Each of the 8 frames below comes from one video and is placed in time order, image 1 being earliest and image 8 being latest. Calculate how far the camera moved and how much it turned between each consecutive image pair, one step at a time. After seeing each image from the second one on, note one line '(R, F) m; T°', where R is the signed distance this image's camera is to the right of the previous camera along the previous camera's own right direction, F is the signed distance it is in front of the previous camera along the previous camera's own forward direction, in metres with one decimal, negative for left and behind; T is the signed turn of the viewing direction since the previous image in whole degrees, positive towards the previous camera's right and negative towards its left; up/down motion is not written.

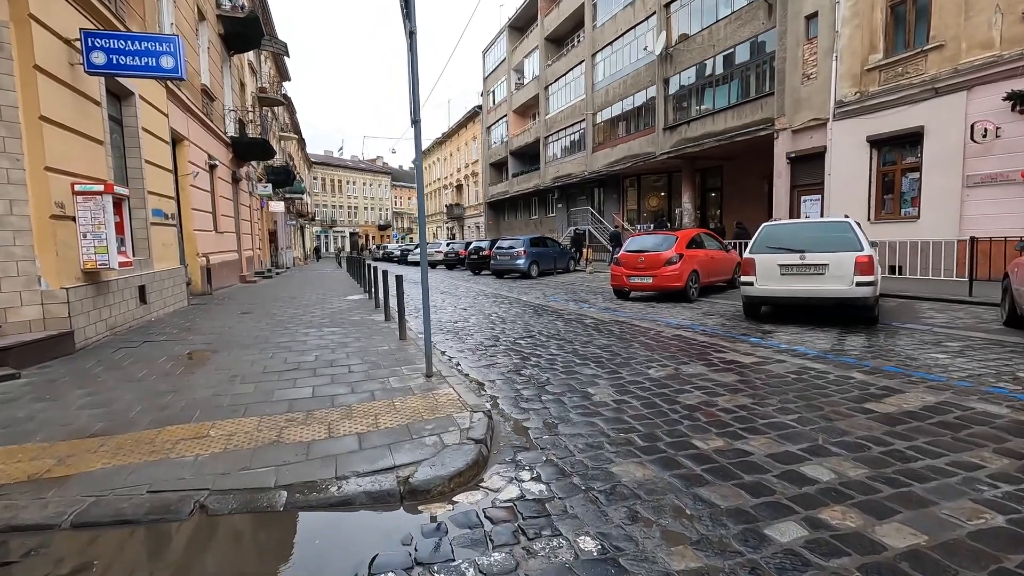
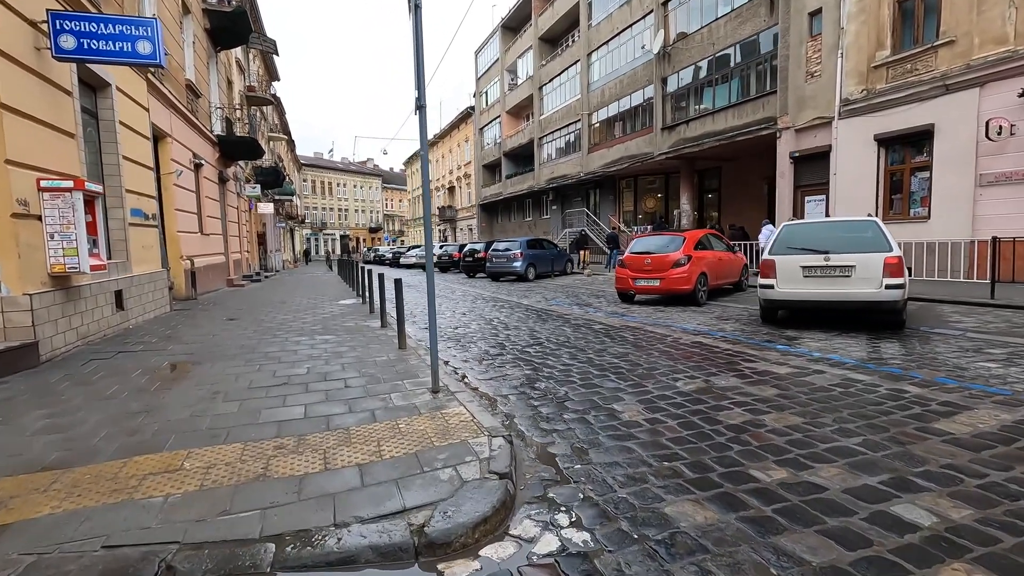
(-0.2, +0.5) m; +1°
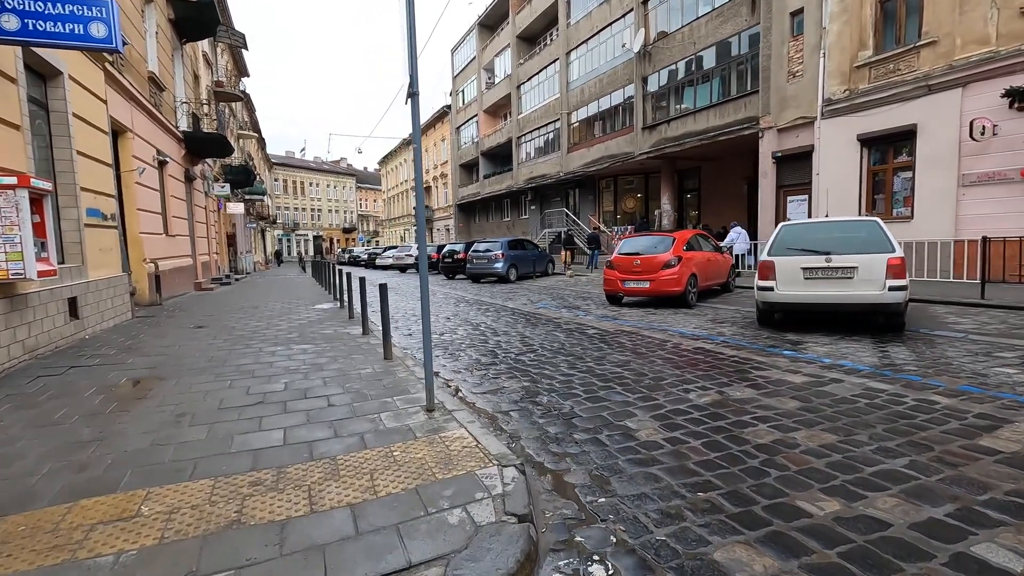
(-0.2, +0.4) m; +3°
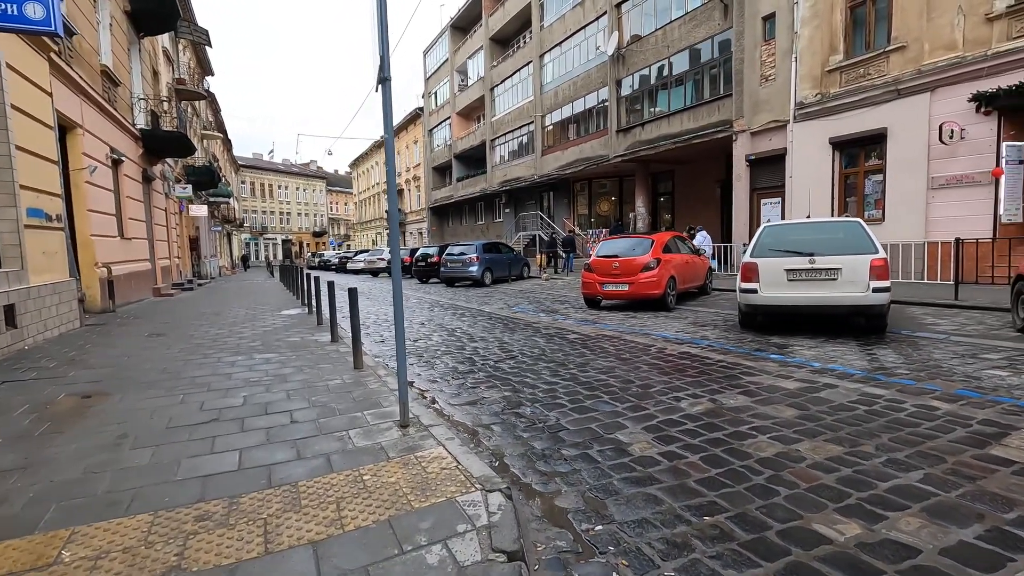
(-0.1, +0.3) m; +3°
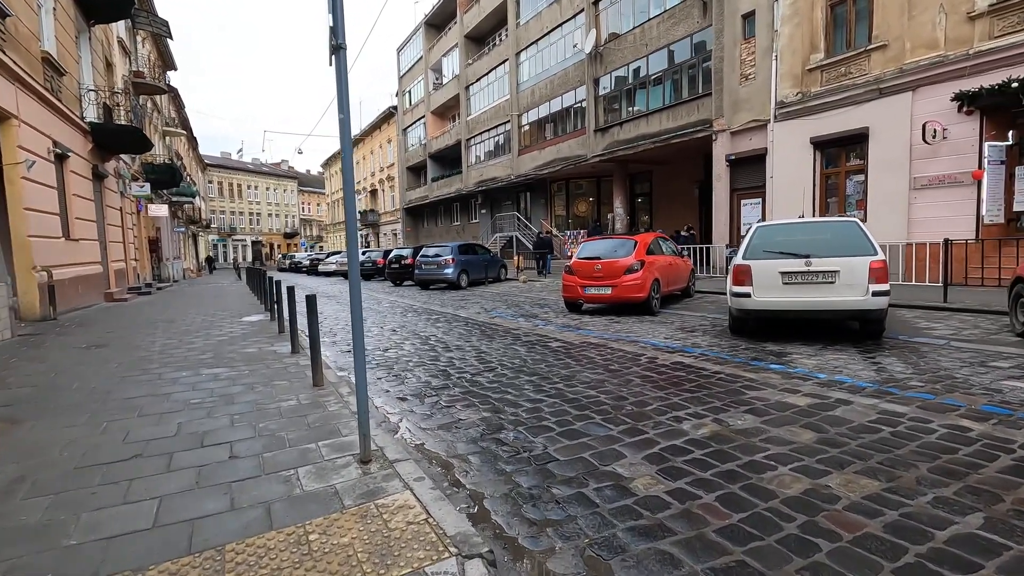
(0.0, +0.6) m; +3°
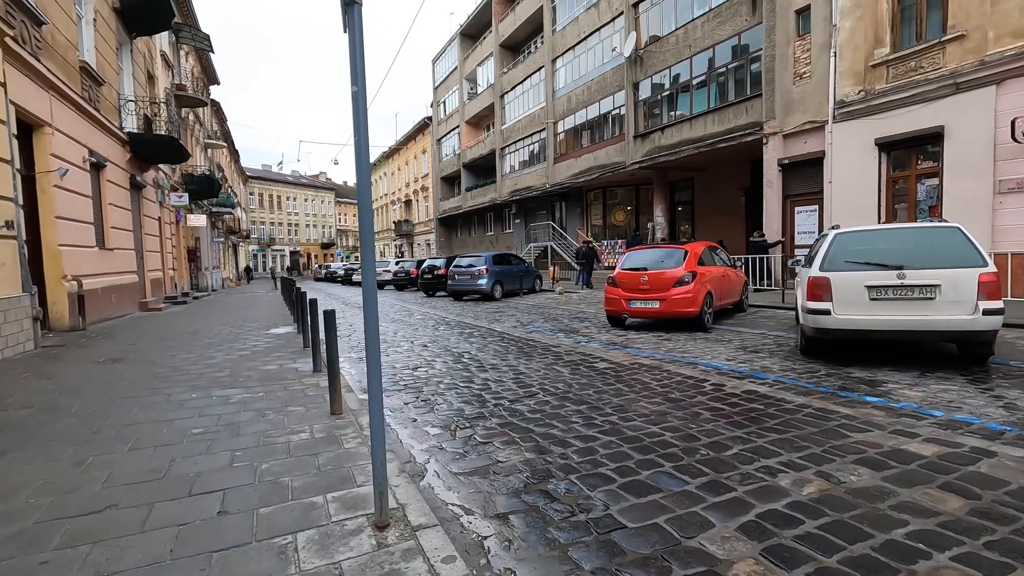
(-0.1, +0.7) m; -3°
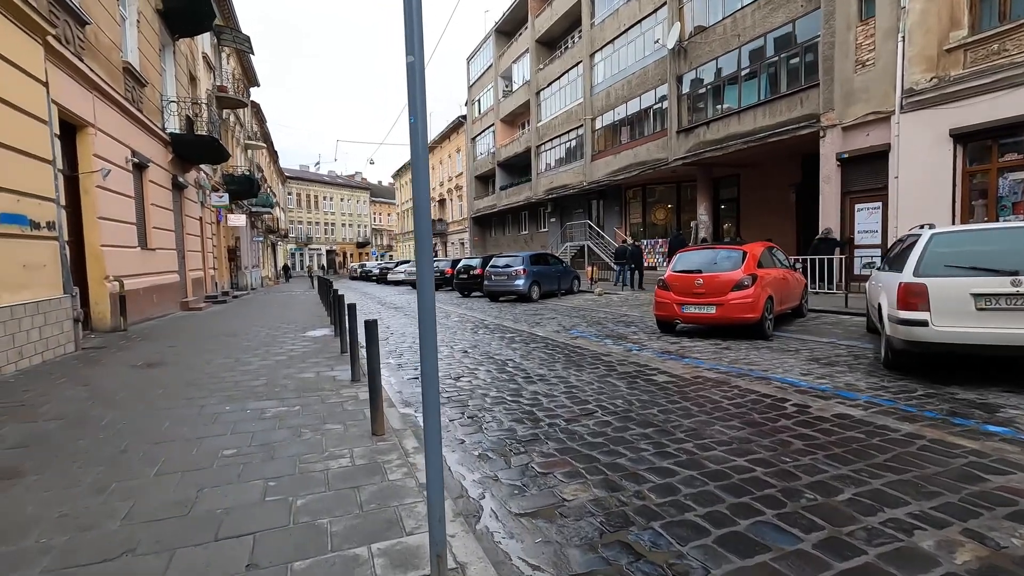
(-0.2, +0.5) m; -3°
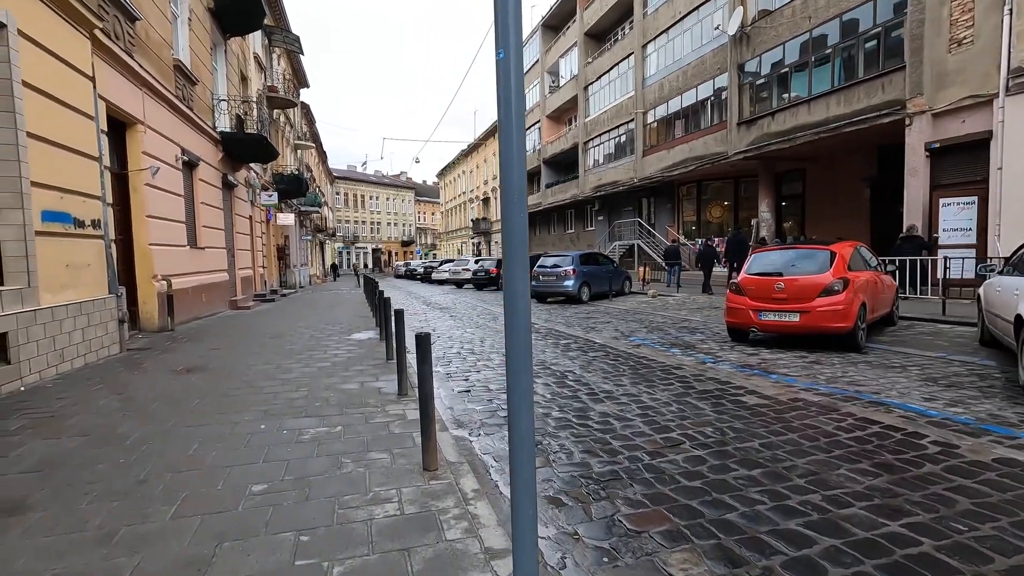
(-0.2, +0.7) m; -4°
